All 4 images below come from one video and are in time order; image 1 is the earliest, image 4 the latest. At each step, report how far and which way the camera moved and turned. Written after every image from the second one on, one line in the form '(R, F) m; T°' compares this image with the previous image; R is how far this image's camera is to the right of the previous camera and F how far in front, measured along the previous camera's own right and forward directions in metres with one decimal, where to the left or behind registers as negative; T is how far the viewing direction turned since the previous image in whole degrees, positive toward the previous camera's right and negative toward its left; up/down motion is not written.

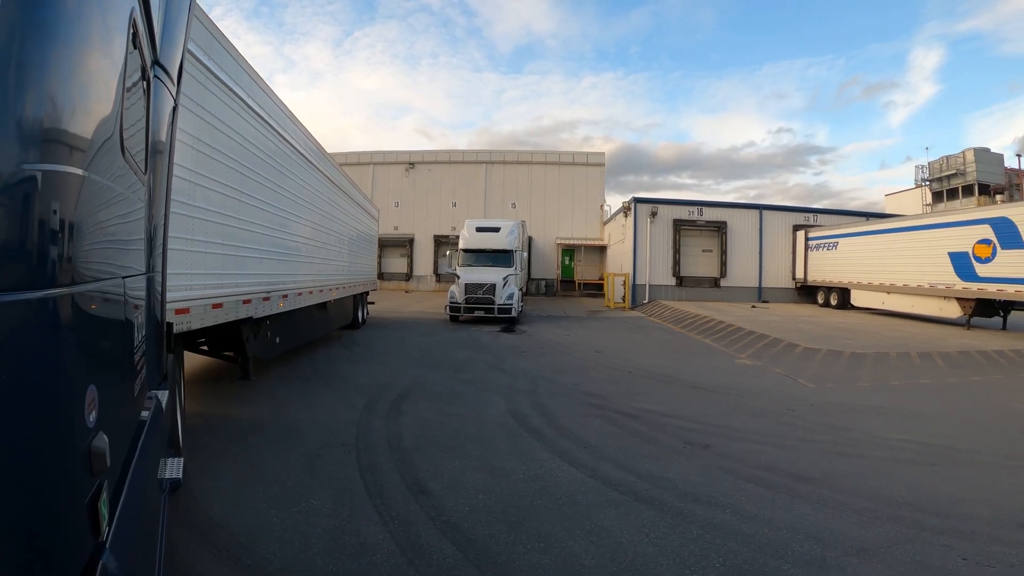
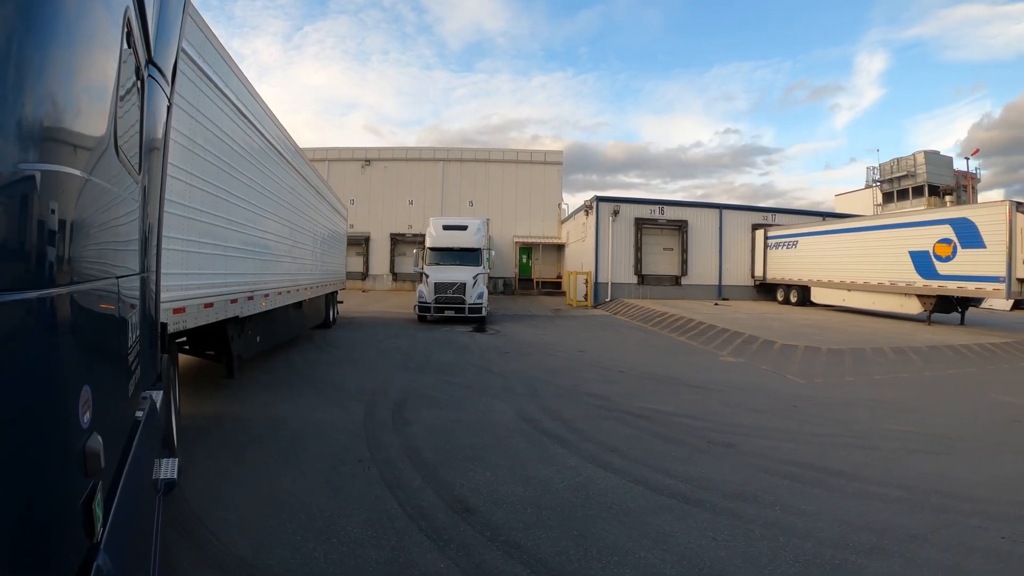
(-0.4, +0.2) m; +5°
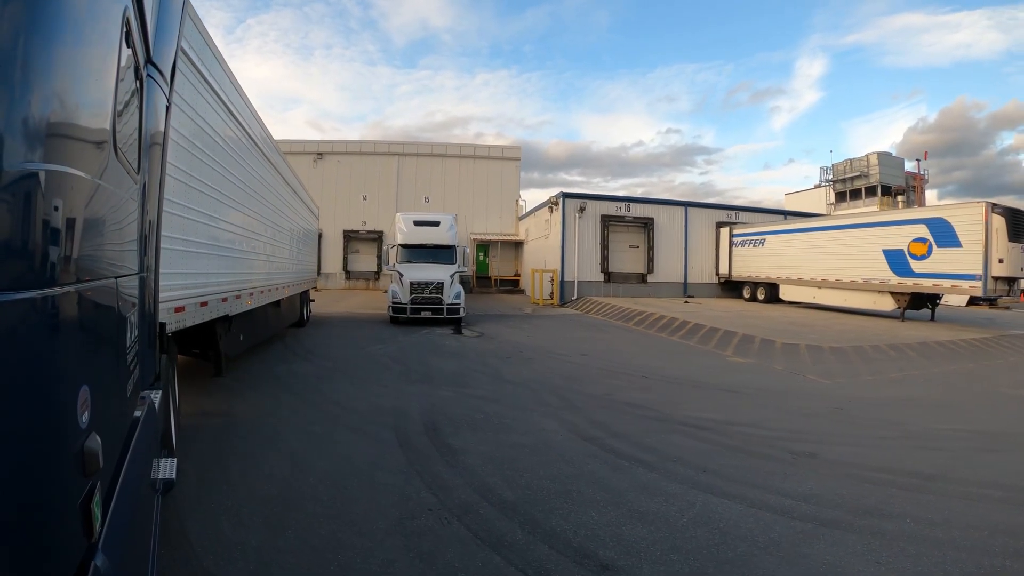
(-0.7, +0.5) m; +5°
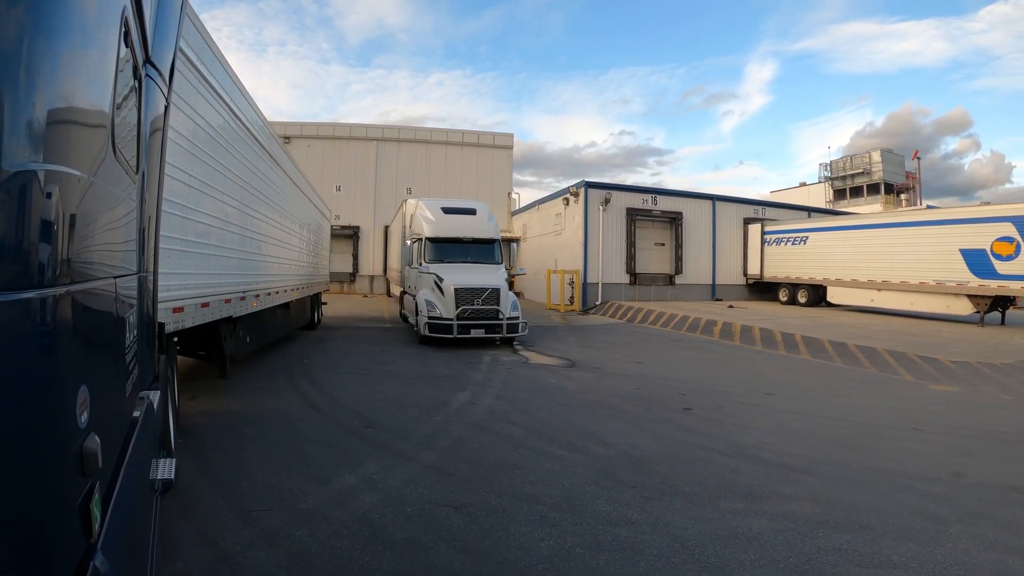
(-2.5, +1.0) m; +4°
